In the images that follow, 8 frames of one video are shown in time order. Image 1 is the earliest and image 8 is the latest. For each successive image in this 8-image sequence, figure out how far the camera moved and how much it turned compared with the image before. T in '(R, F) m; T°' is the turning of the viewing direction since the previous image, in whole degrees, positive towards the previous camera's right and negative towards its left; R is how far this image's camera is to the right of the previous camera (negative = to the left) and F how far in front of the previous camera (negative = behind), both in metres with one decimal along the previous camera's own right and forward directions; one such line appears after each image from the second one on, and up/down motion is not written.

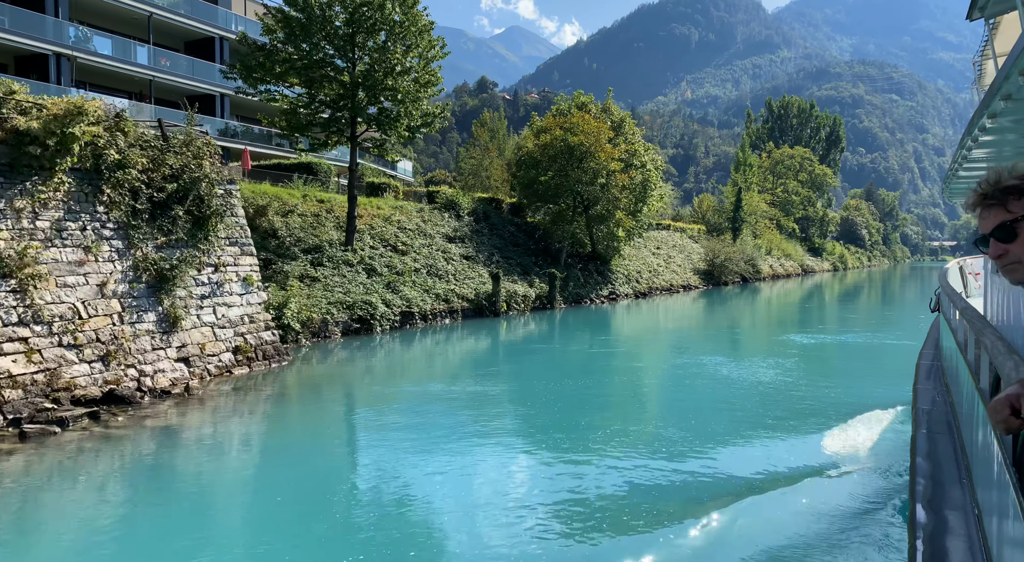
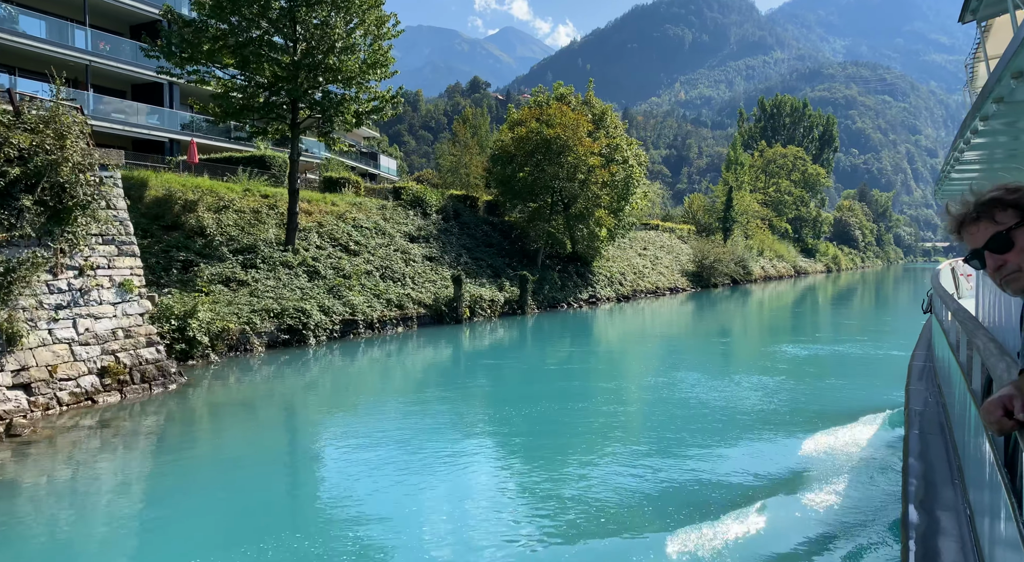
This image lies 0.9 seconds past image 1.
(+0.4, +1.1) m; 0°
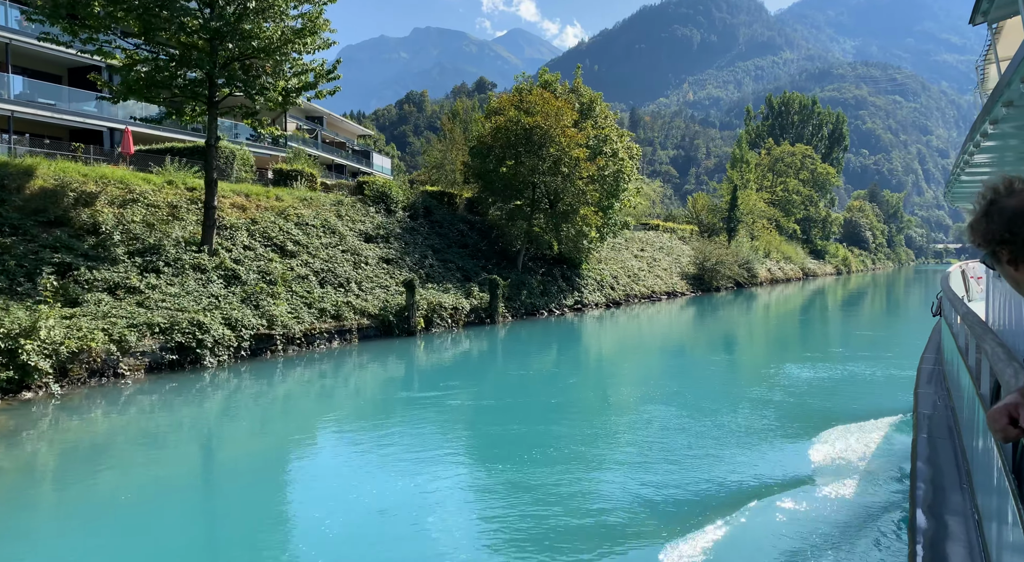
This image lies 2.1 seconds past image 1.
(+0.6, +1.4) m; -1°
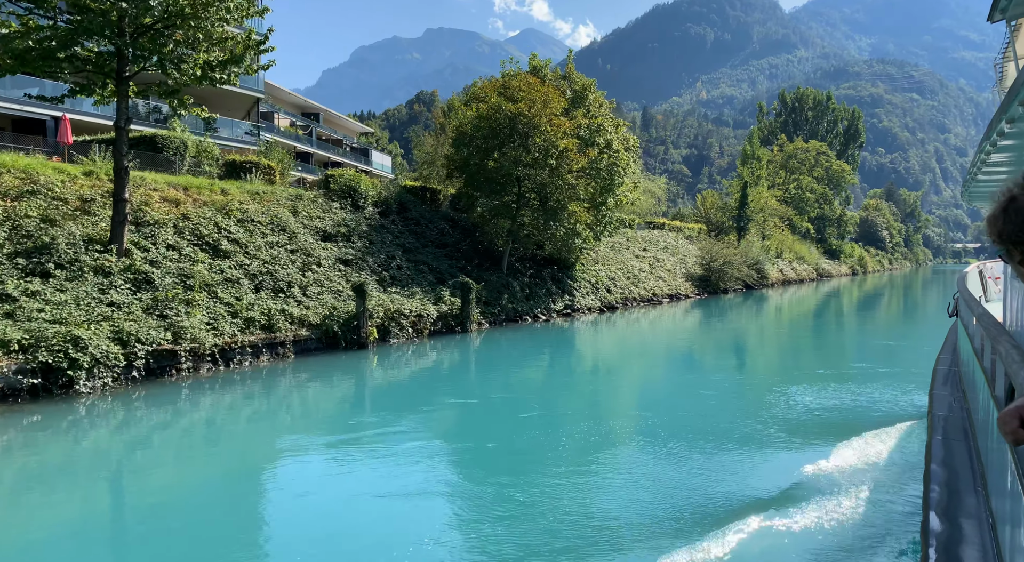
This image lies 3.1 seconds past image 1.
(+0.5, +1.2) m; -1°
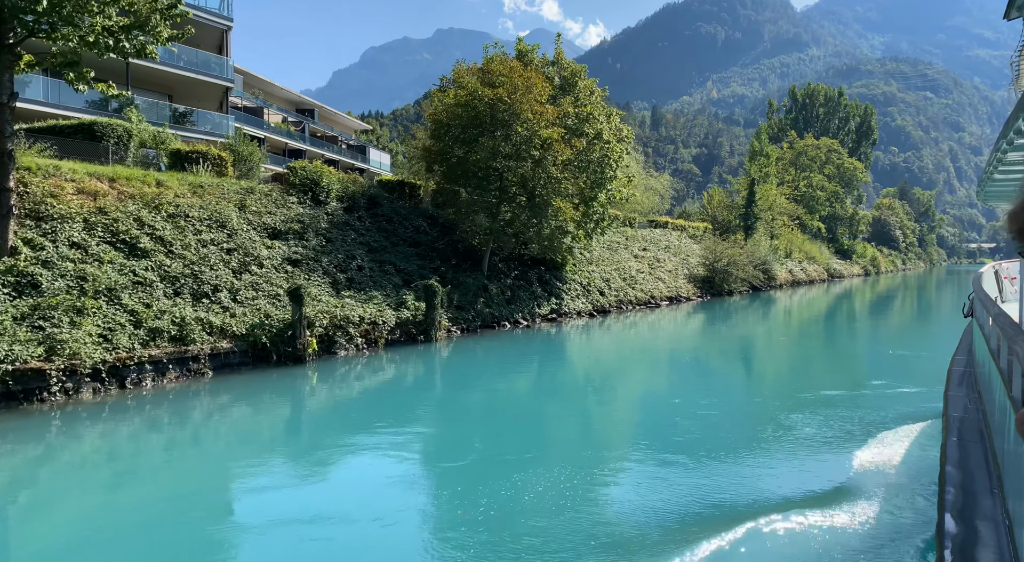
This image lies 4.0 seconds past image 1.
(+0.5, +1.1) m; -1°
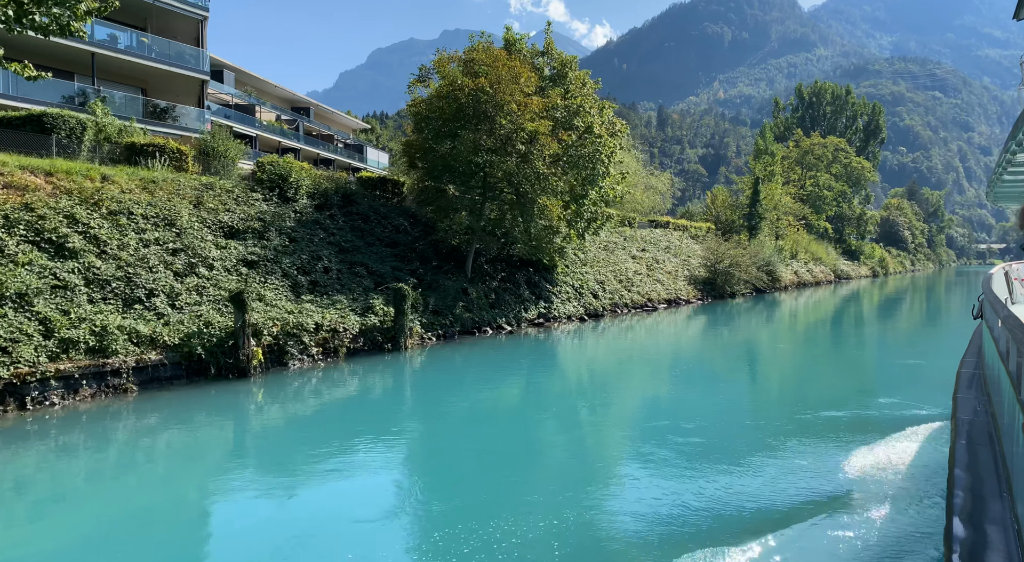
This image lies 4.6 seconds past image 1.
(+0.3, +0.7) m; 0°
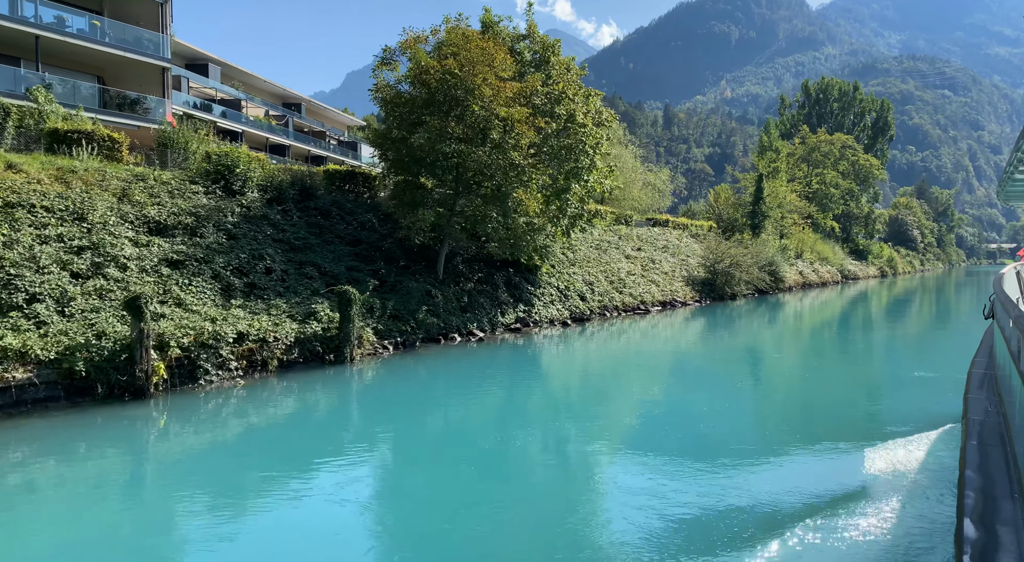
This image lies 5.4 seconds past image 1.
(+0.5, +1.0) m; -1°
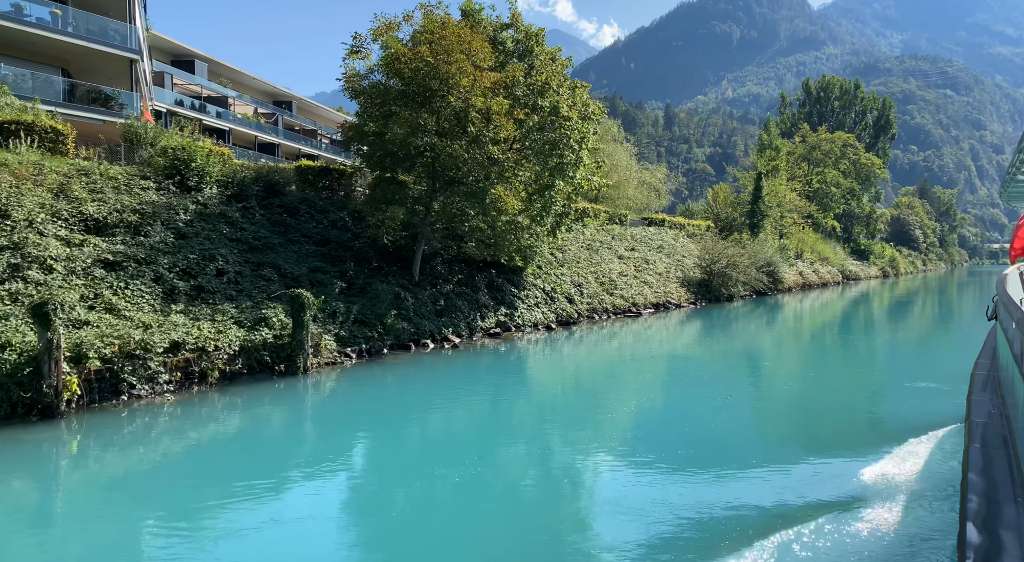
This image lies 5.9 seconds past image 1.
(+0.3, +0.6) m; 0°
